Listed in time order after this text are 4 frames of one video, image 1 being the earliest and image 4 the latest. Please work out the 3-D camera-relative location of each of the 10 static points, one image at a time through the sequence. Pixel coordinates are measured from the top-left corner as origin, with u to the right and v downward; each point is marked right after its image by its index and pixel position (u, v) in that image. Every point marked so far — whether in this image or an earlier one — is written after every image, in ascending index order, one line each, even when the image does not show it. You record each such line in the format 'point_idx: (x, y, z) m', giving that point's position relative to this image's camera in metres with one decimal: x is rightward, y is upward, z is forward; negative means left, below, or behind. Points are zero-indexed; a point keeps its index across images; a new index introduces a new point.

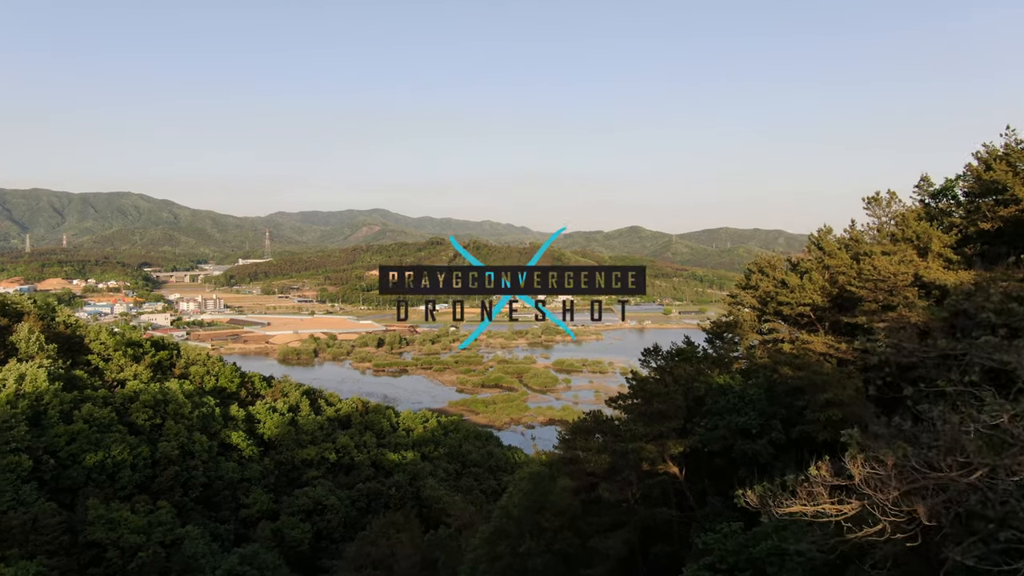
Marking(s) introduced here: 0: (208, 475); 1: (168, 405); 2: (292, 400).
0: (-6.2, -3.8, +12.3) m
1: (-7.4, -2.5, +12.9) m
2: (-6.0, -3.1, +16.3) m
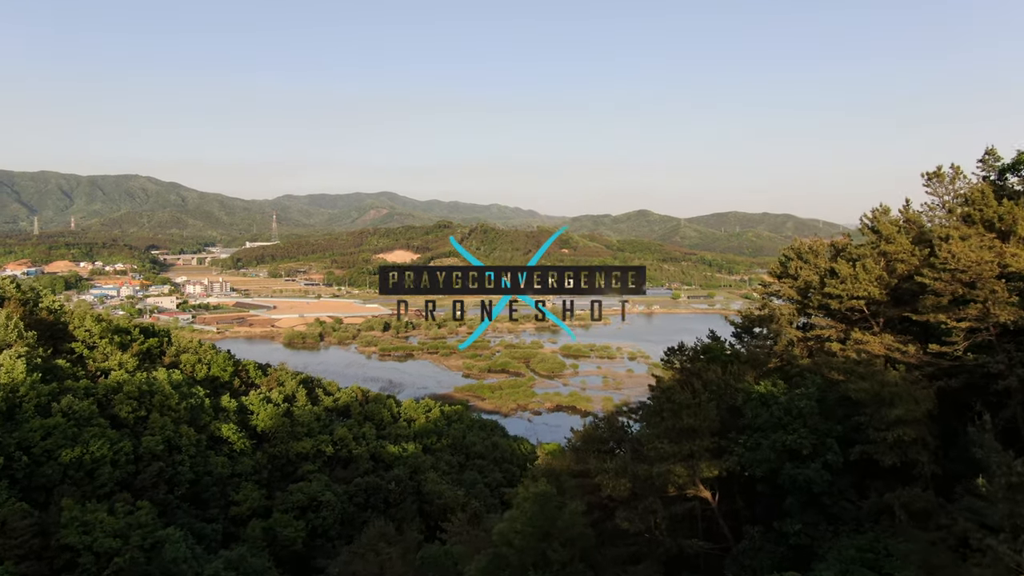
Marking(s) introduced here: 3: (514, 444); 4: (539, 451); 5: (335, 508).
0: (-6.2, -3.5, +11.6) m
1: (-7.3, -2.2, +12.2) m
2: (-5.9, -2.7, +15.6) m
3: (+0.1, -5.0, +19.4) m
4: (+0.9, -5.4, +19.9) m
5: (-3.7, -4.7, +12.7) m
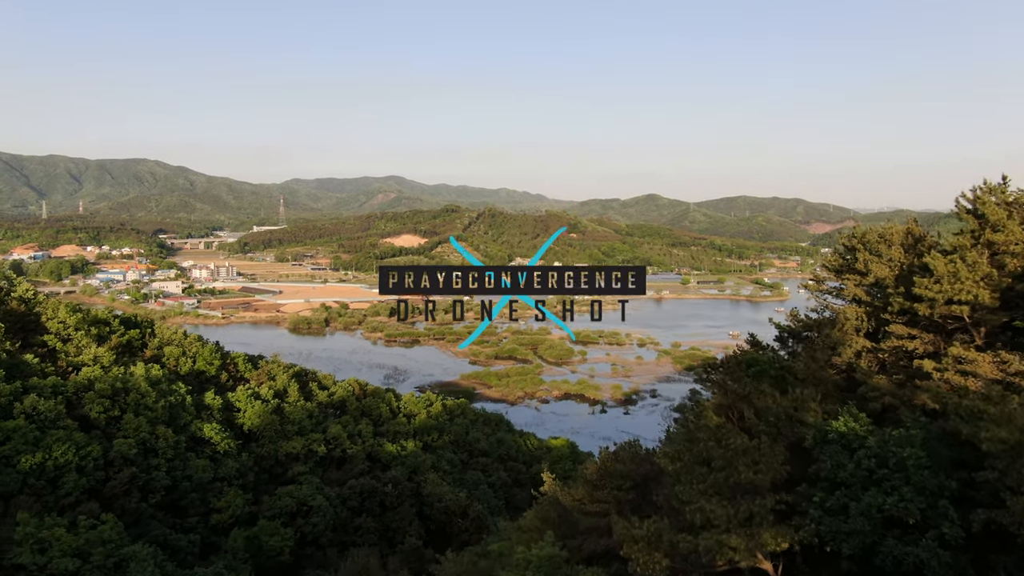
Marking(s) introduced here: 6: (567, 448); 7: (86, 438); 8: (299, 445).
0: (-6.1, -3.4, +10.7) m
1: (-7.2, -2.0, +11.3) m
2: (-5.7, -2.4, +14.7) m
3: (+0.3, -4.7, +18.4) m
4: (+1.1, -5.0, +18.9) m
5: (-3.7, -4.5, +11.8) m
6: (+1.7, -5.0, +19.0) m
7: (-7.1, -2.5, +10.0) m
8: (-4.6, -3.4, +13.0) m
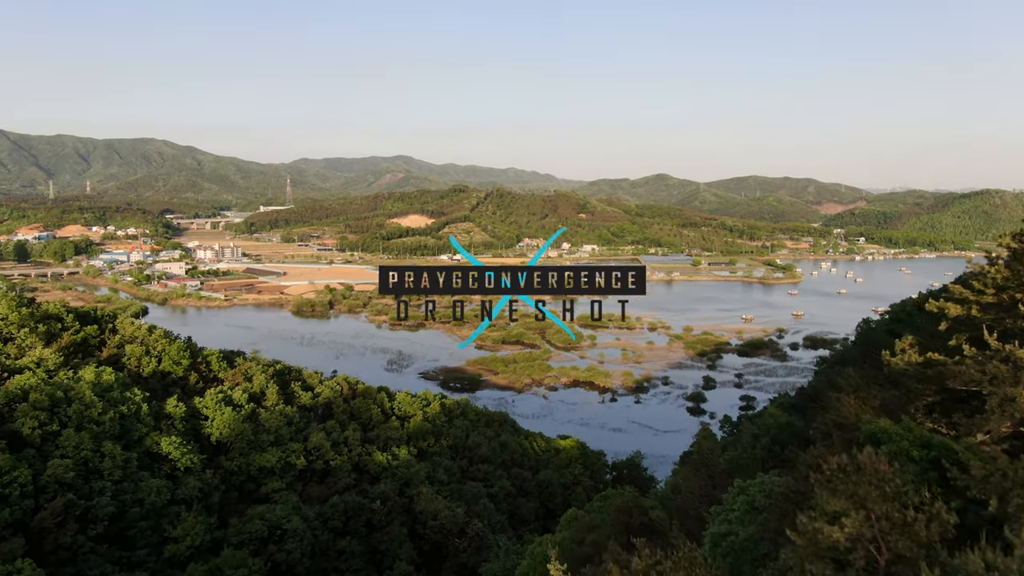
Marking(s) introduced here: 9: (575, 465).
0: (-6.0, -3.3, +9.3) m
1: (-7.2, -1.9, +9.8) m
2: (-5.6, -2.2, +13.2) m
3: (+0.4, -4.3, +16.9) m
4: (+1.2, -4.7, +17.4) m
5: (-3.6, -4.3, +10.3) m
6: (+1.9, -4.7, +17.5) m
7: (-7.1, -2.5, +8.5) m
8: (-4.6, -3.2, +11.4) m
9: (+1.7, -4.8, +16.2) m
